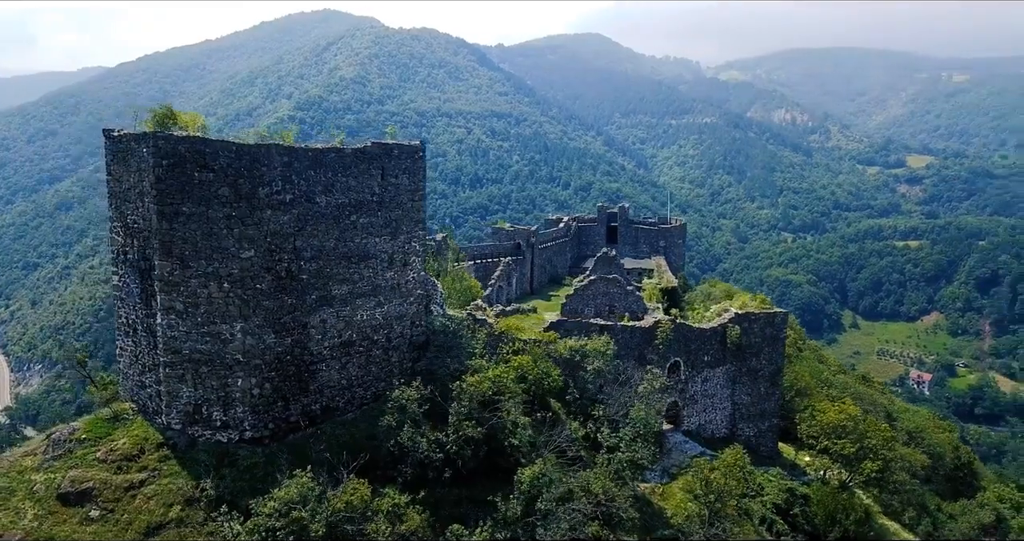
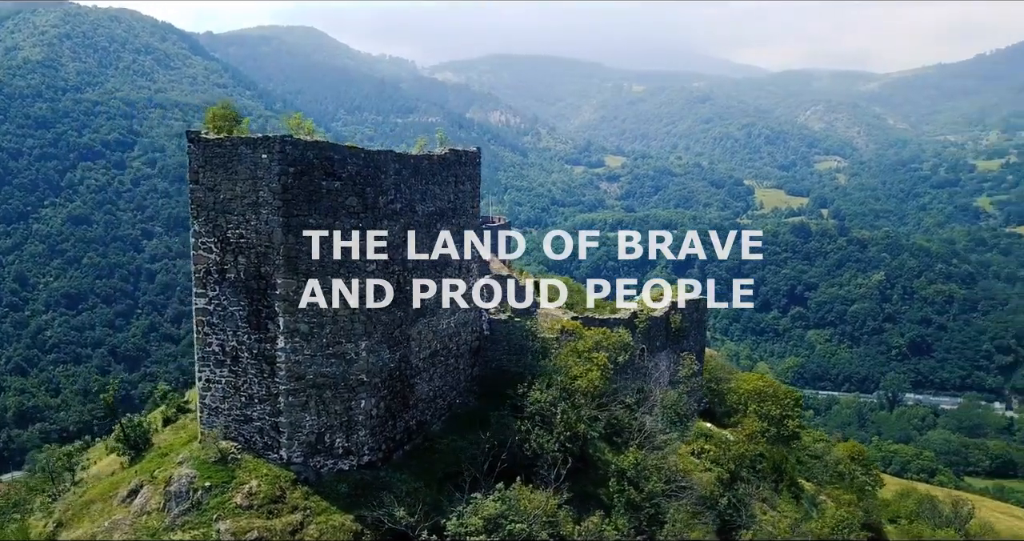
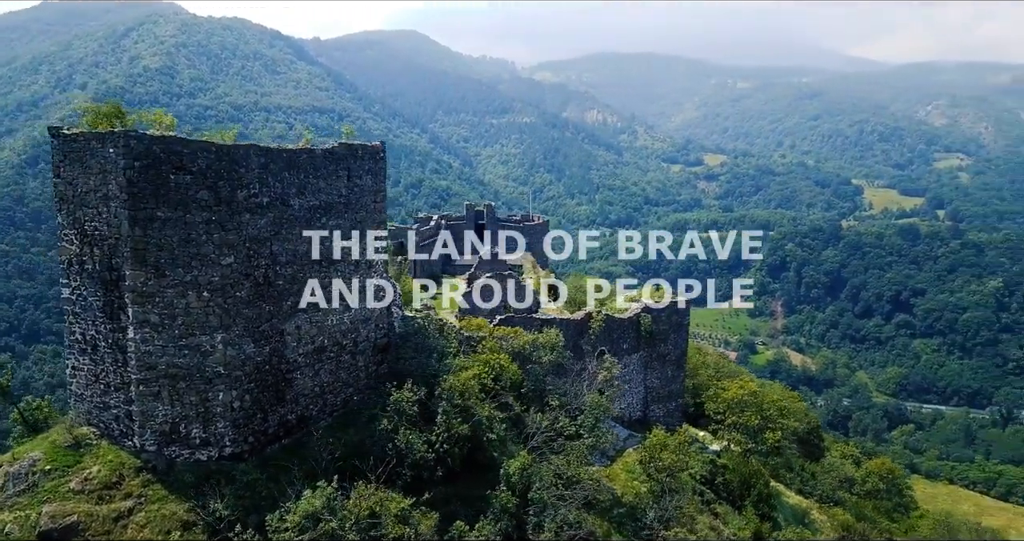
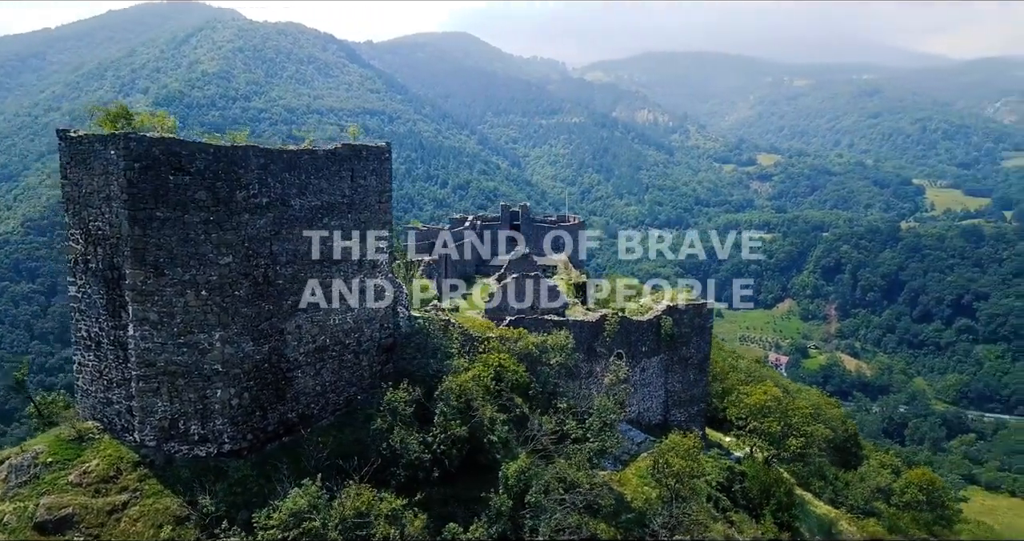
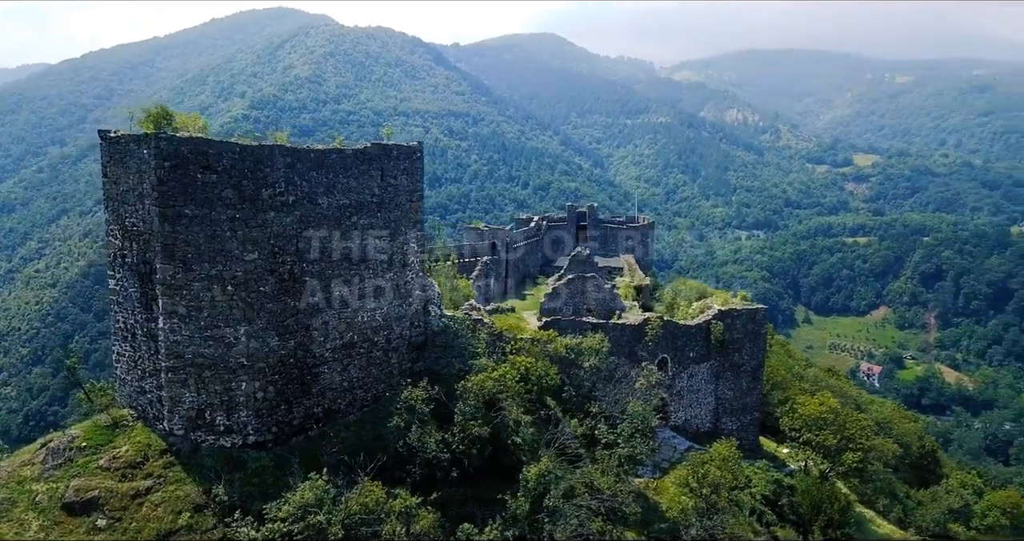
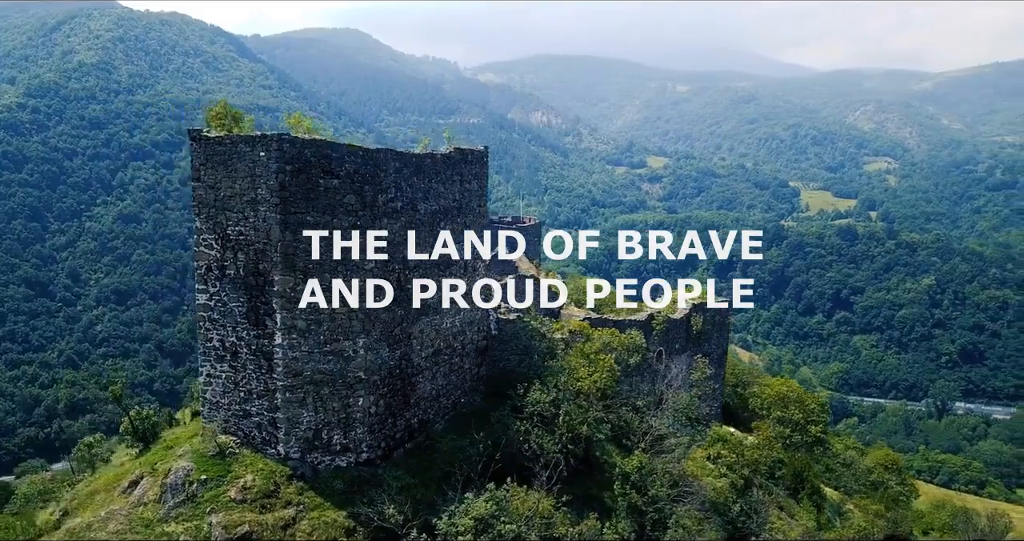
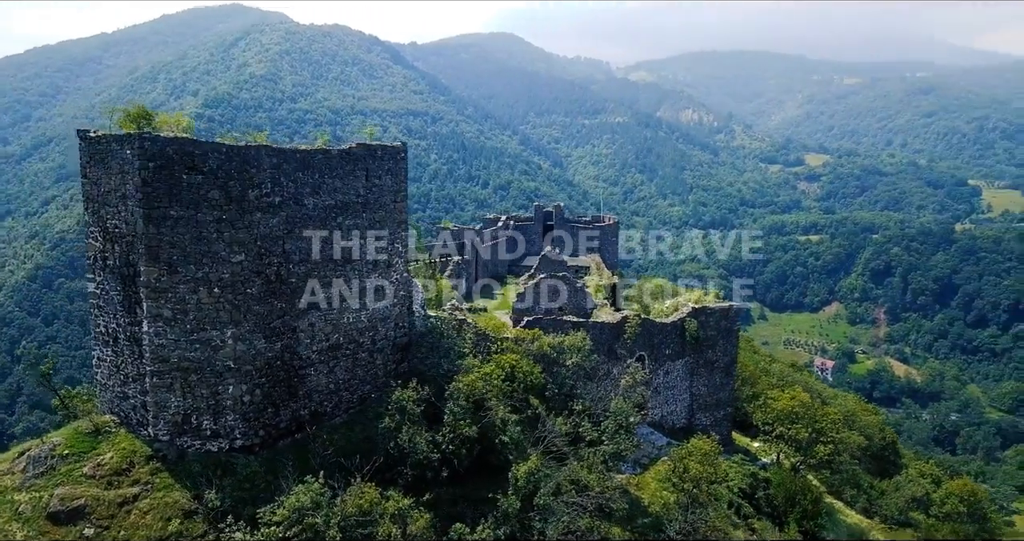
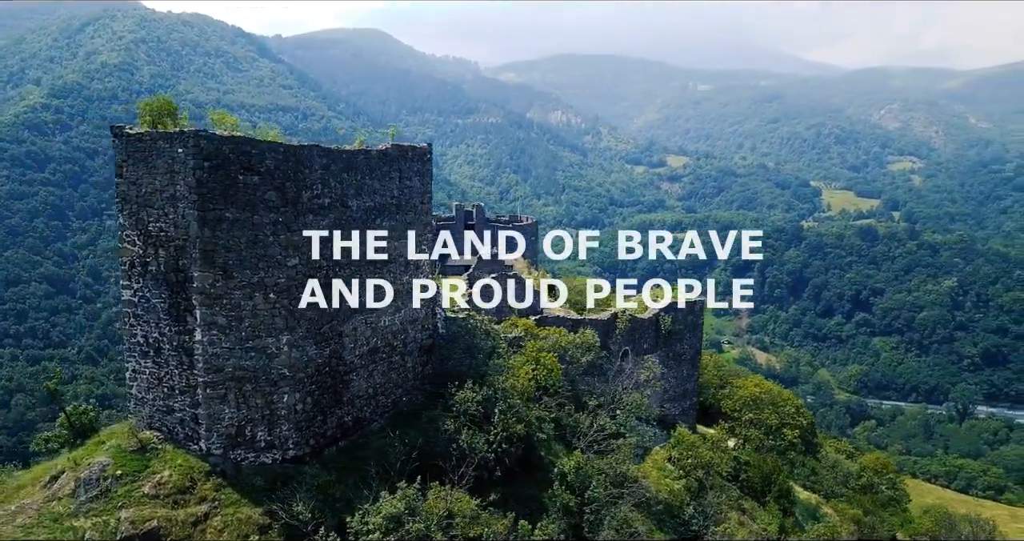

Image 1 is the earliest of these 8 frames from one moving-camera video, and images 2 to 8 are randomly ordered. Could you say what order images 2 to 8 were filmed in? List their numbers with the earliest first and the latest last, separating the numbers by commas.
5, 7, 4, 3, 8, 6, 2
